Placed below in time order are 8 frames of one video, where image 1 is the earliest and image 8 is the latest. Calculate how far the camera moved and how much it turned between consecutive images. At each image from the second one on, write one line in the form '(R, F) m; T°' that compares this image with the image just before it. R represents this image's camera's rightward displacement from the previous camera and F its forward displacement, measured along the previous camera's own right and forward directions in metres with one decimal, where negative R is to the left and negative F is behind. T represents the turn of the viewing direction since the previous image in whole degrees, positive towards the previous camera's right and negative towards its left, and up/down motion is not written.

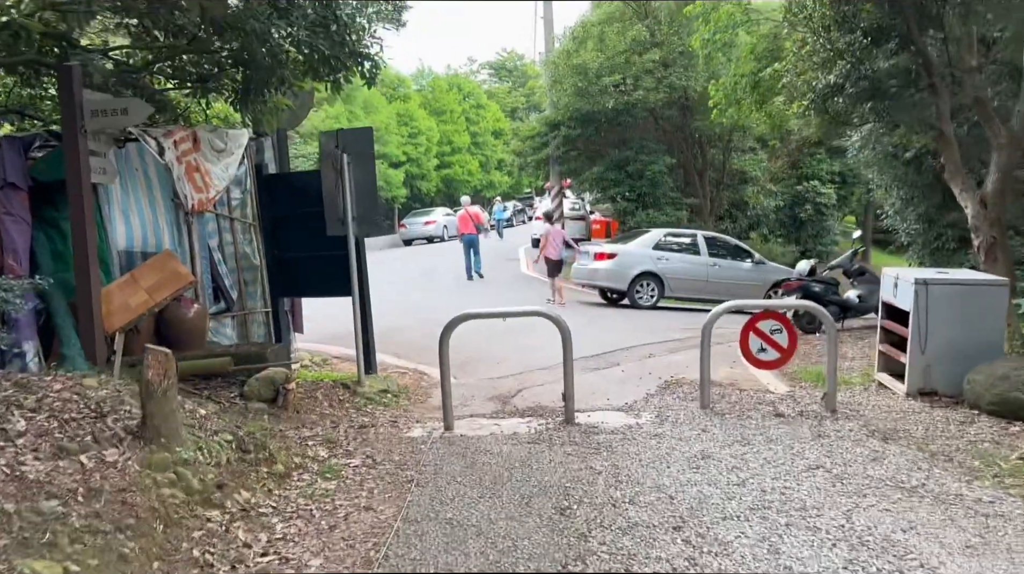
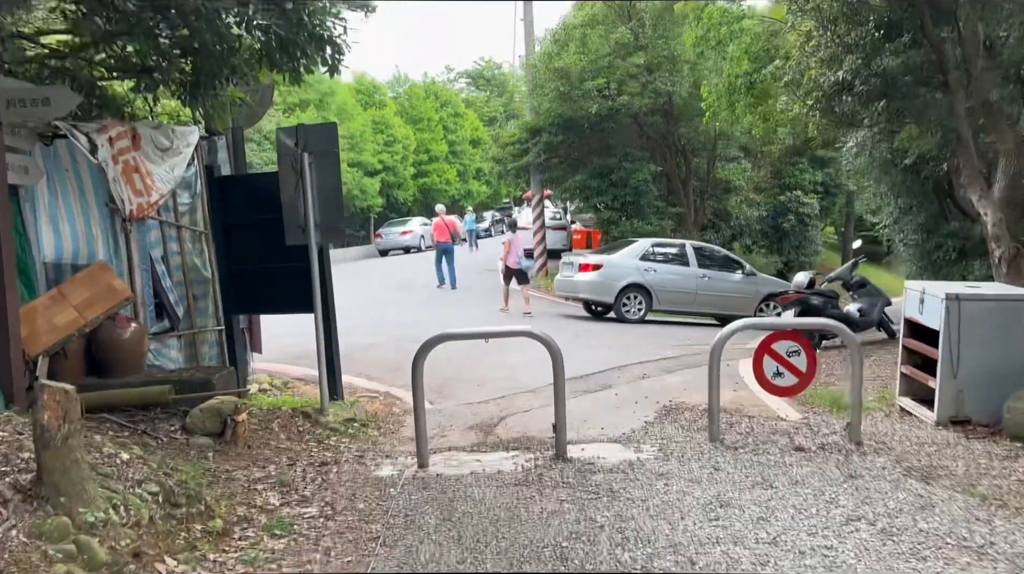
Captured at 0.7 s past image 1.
(0.0, +0.9) m; +1°
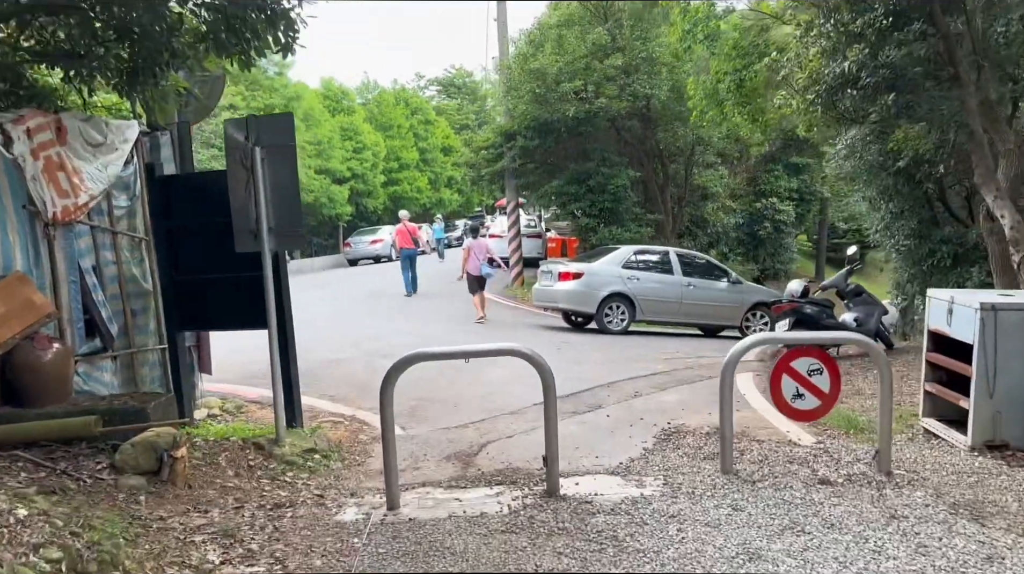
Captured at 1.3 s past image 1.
(-0.1, +0.8) m; +2°
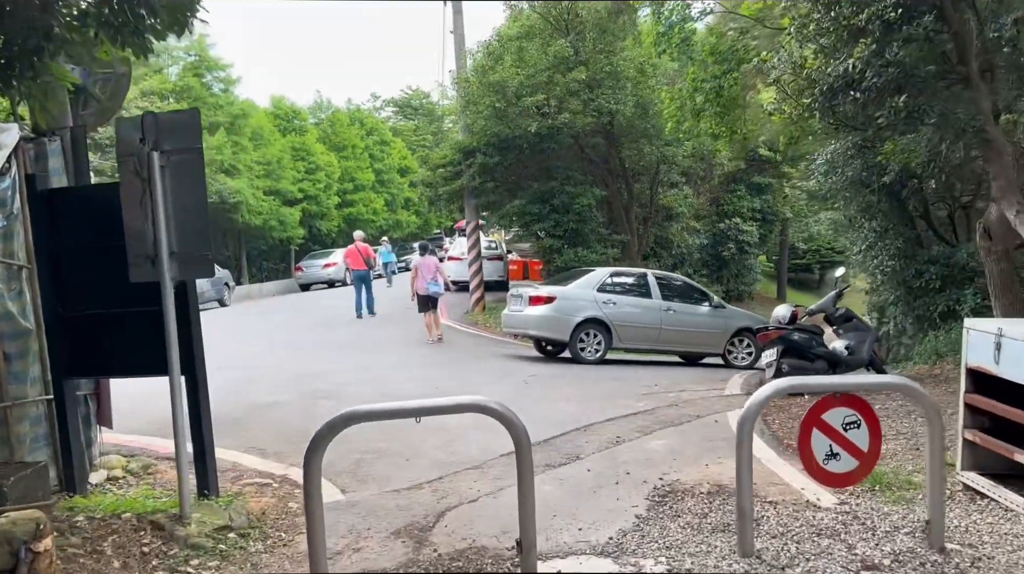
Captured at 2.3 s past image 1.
(0.0, +1.2) m; +3°
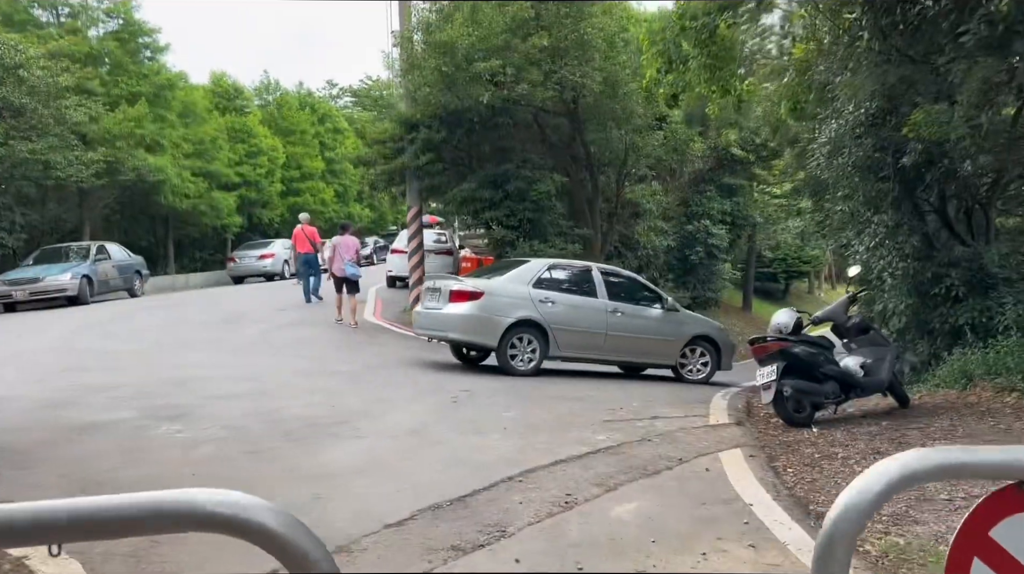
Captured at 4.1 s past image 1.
(+0.3, +2.5) m; +2°
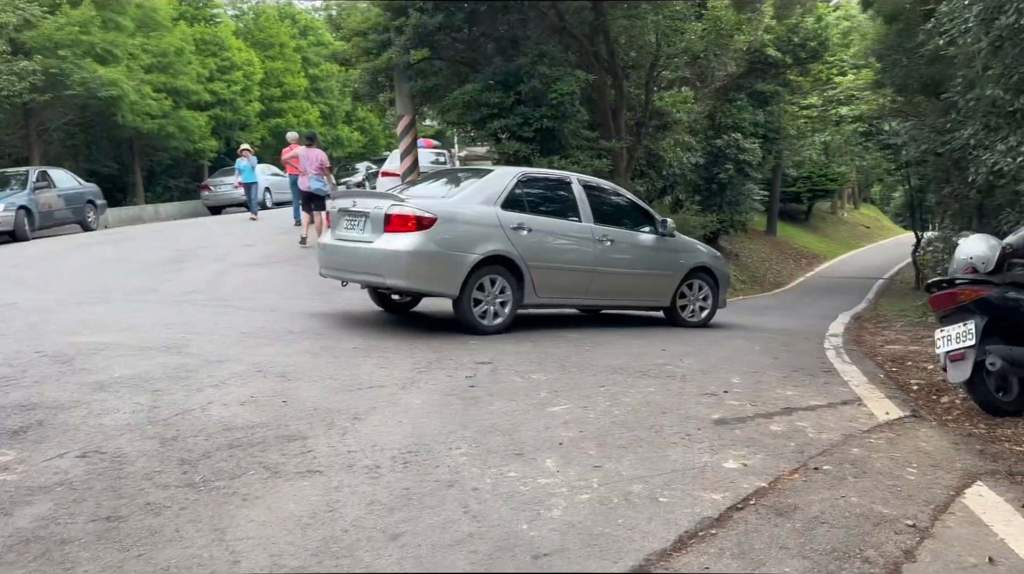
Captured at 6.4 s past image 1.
(-0.3, +2.9) m; 0°
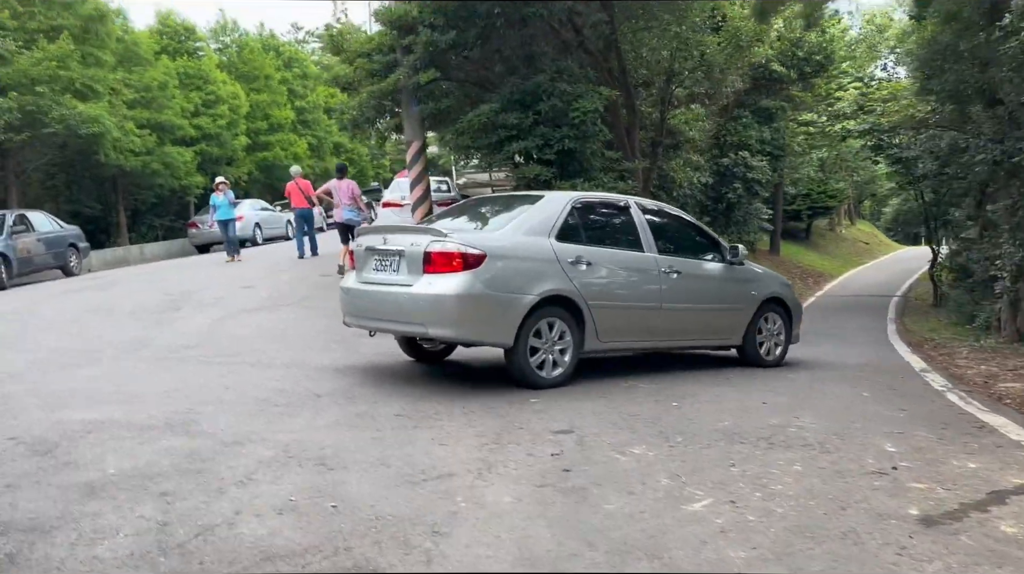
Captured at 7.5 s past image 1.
(-0.6, +1.2) m; +1°
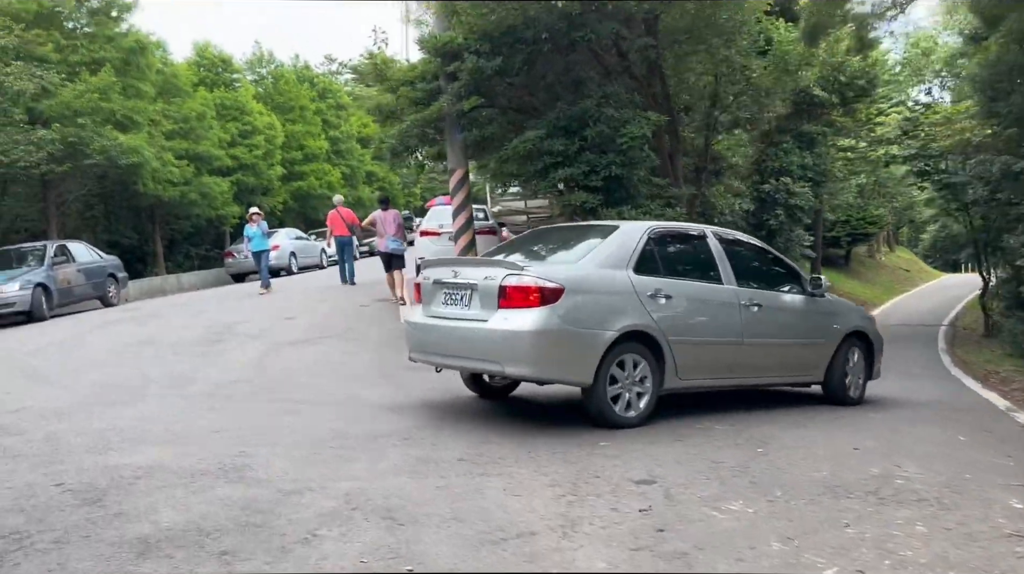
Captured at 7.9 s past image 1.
(-0.3, +0.4) m; -2°
